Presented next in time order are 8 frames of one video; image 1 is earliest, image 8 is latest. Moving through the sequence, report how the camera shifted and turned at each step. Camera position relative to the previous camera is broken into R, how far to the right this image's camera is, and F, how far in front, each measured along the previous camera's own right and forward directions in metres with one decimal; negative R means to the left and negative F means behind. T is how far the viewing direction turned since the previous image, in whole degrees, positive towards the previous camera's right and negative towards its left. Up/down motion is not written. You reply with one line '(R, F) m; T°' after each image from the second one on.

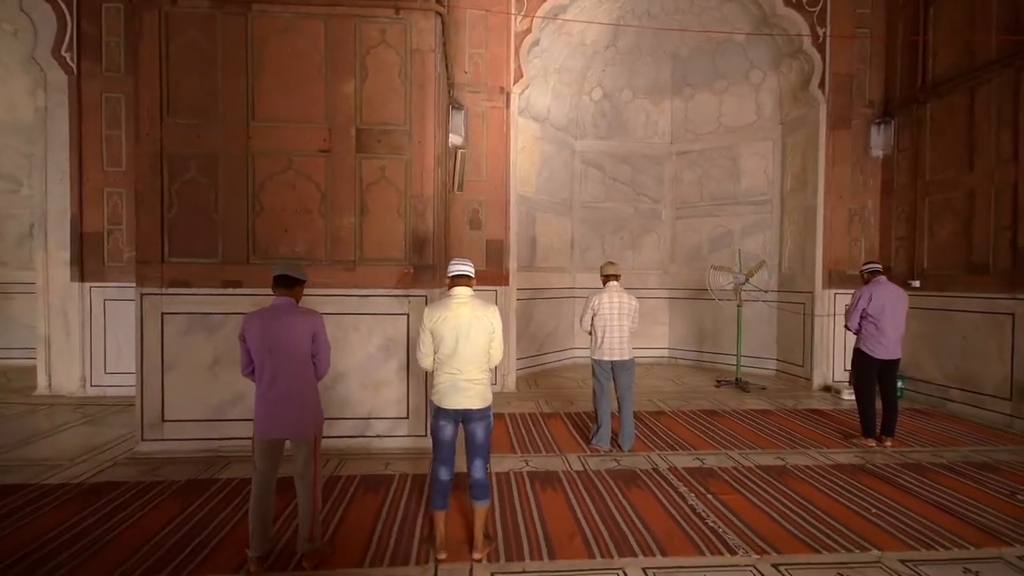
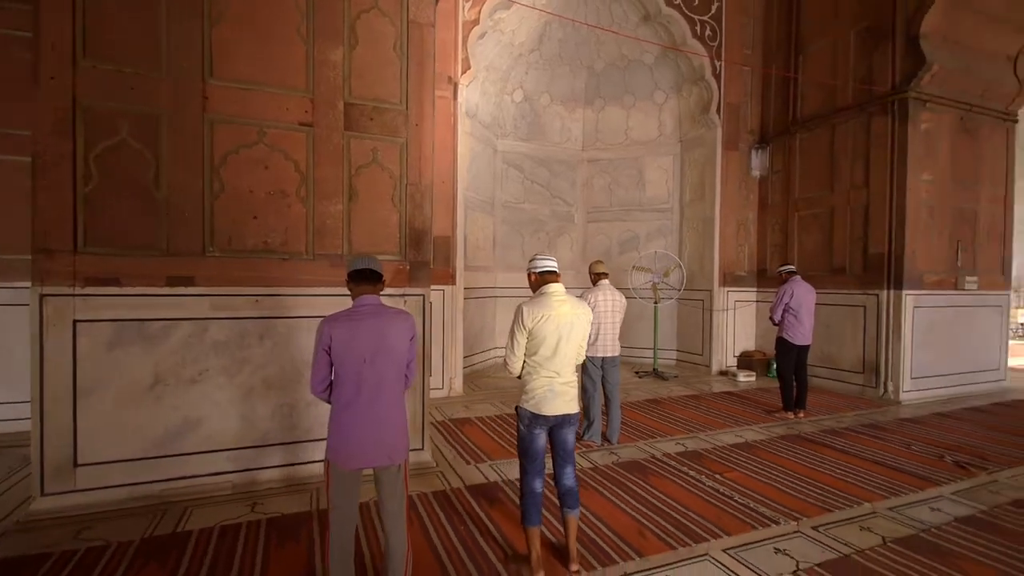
(-1.1, +0.3) m; +18°
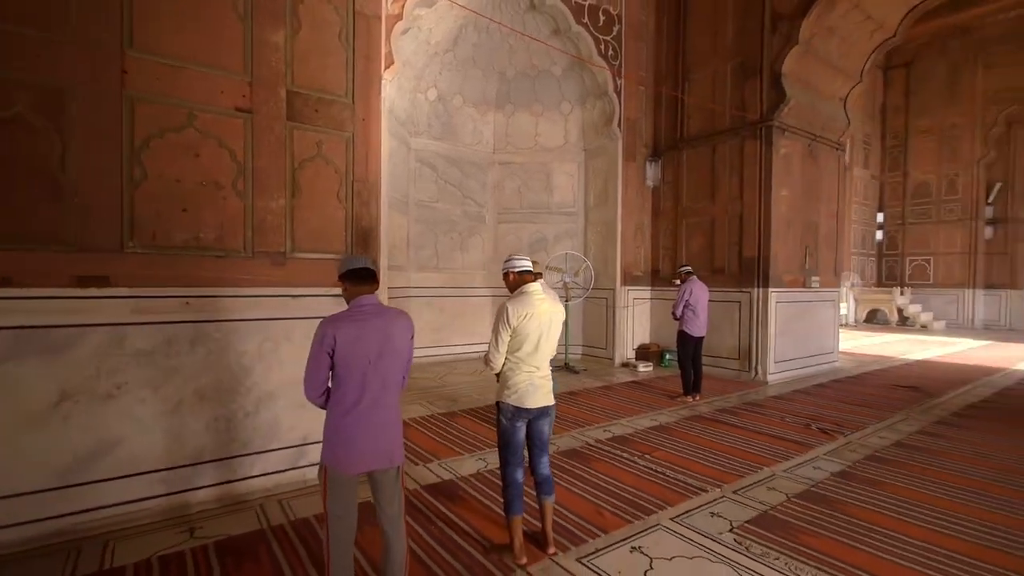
(-0.5, 0.0) m; +13°
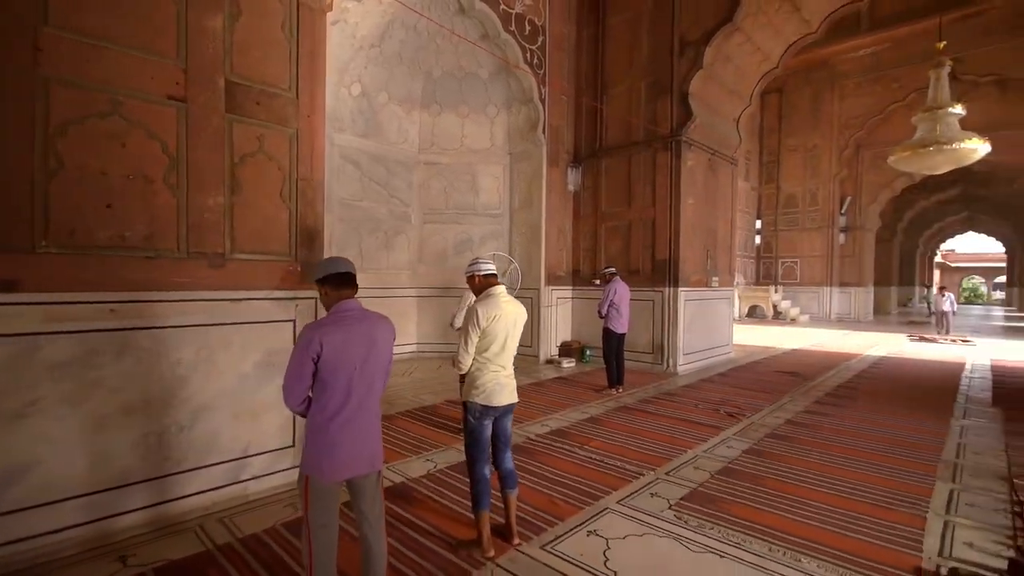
(-0.3, -0.1) m; +11°
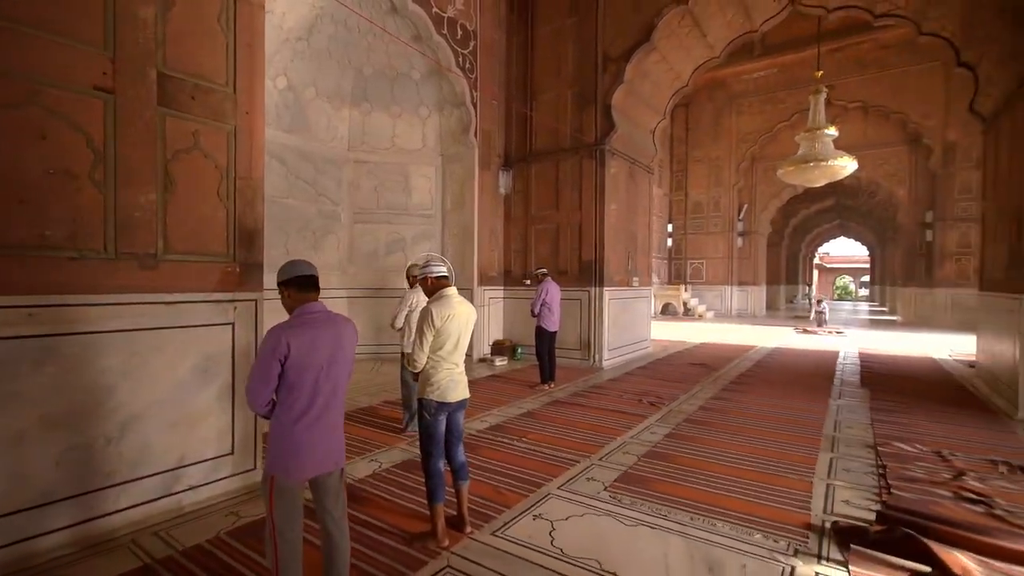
(-0.2, -0.1) m; +9°
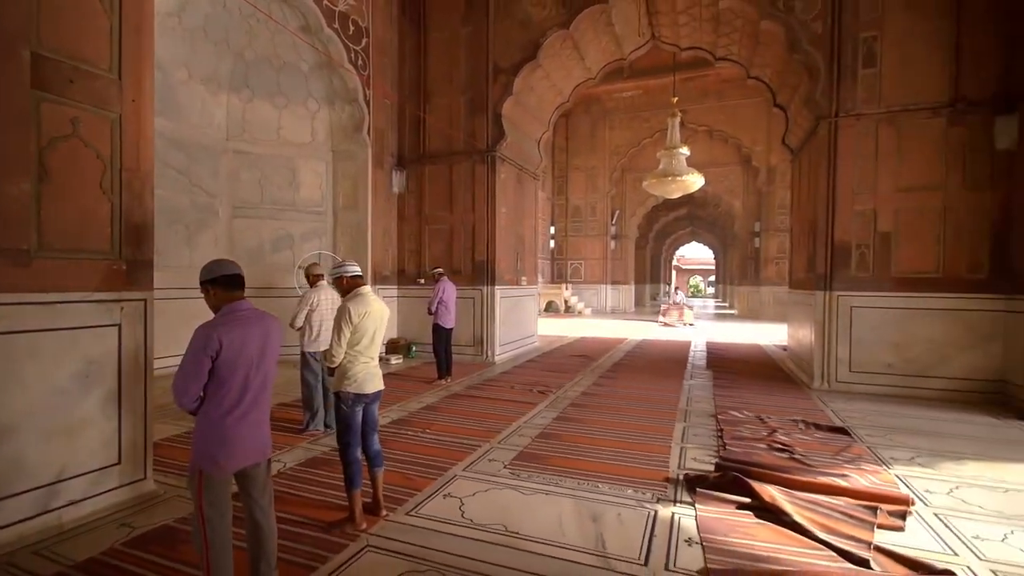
(-0.2, -0.3) m; +13°
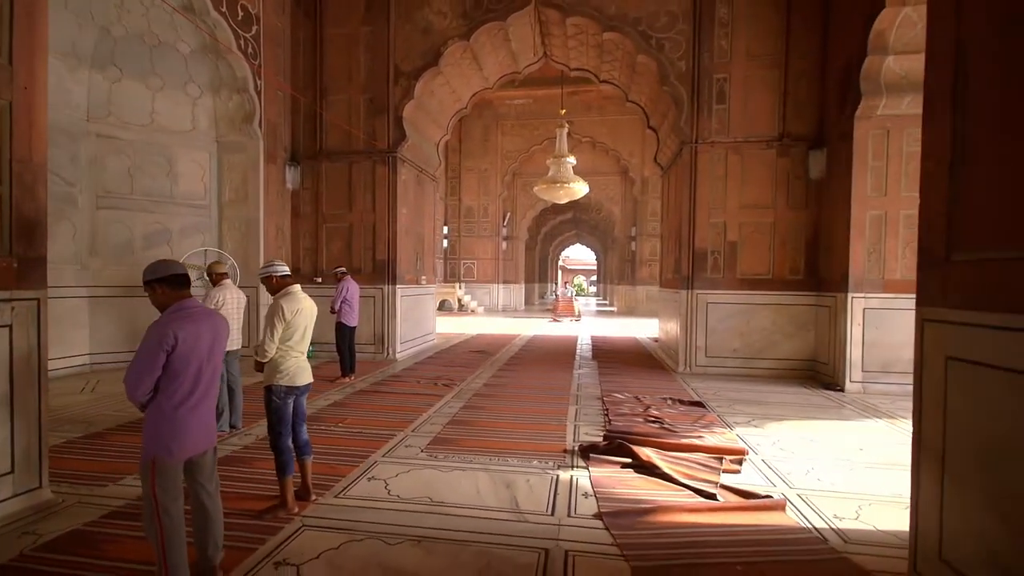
(-0.2, -0.4) m; +13°
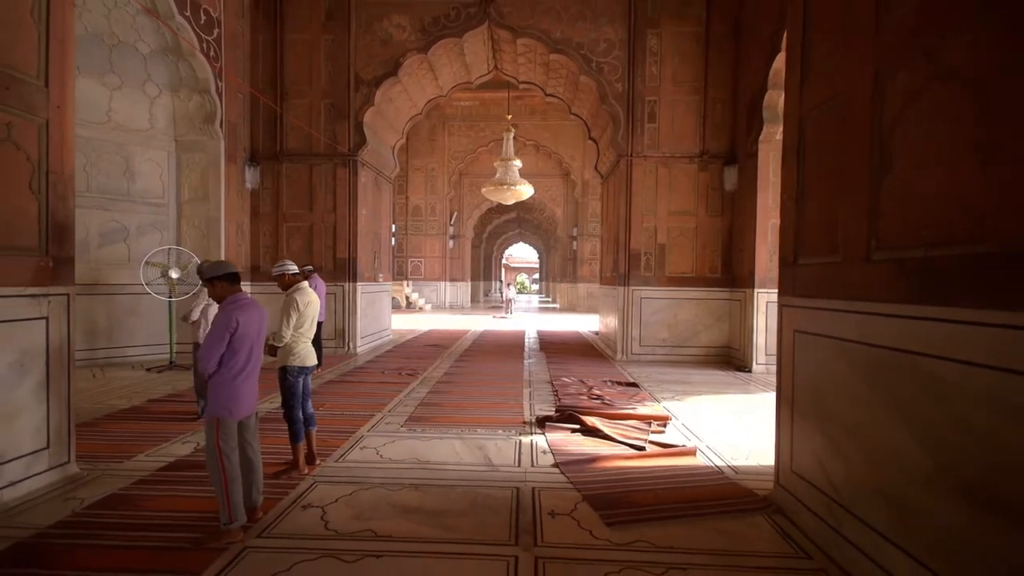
(-0.2, -0.7) m; +7°
